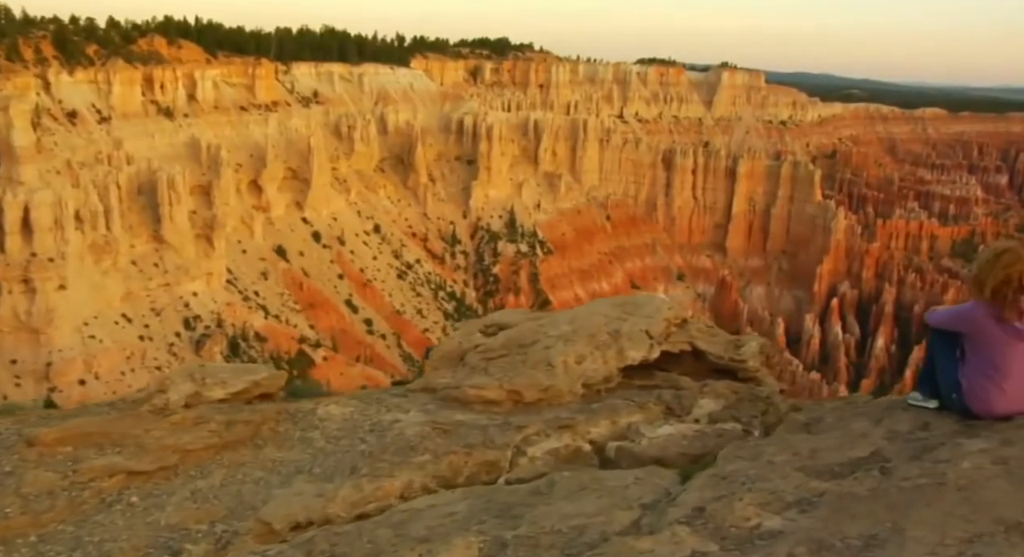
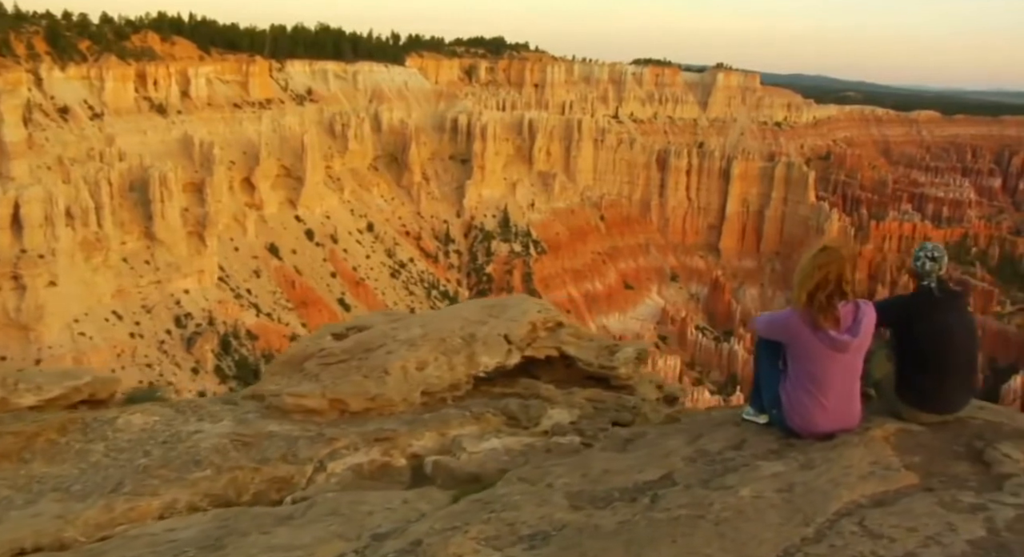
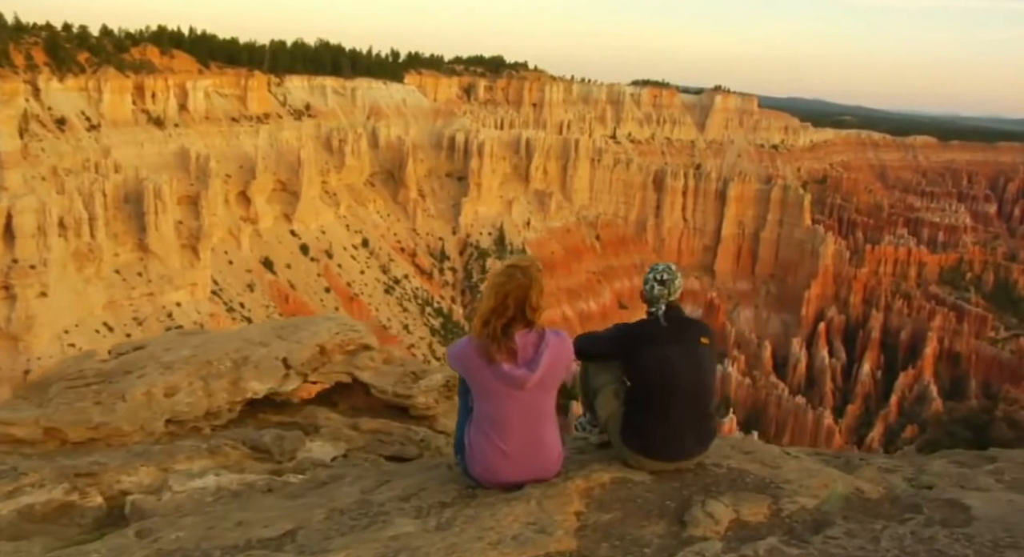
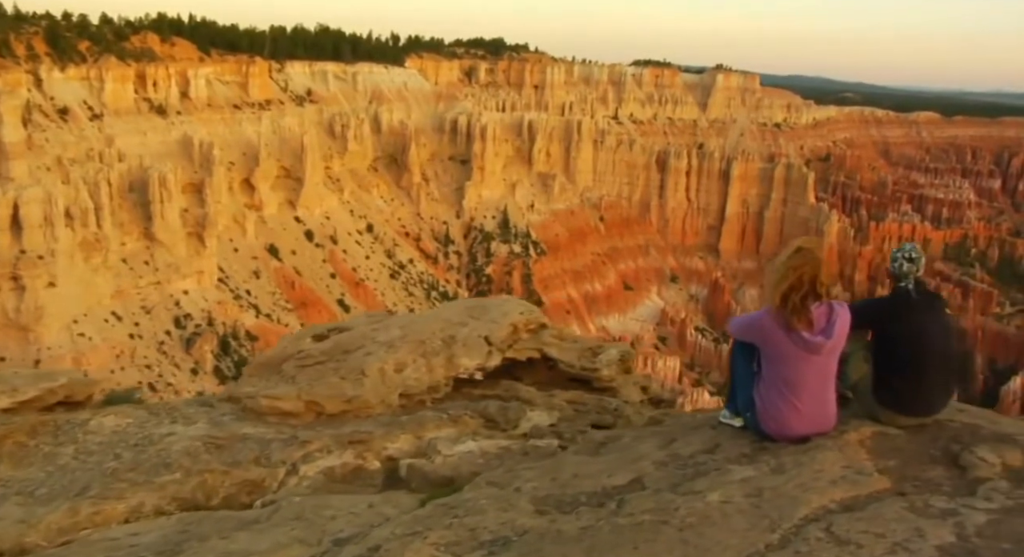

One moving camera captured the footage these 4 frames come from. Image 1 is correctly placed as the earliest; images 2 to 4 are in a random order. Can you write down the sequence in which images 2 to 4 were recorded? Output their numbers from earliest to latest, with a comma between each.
2, 4, 3
